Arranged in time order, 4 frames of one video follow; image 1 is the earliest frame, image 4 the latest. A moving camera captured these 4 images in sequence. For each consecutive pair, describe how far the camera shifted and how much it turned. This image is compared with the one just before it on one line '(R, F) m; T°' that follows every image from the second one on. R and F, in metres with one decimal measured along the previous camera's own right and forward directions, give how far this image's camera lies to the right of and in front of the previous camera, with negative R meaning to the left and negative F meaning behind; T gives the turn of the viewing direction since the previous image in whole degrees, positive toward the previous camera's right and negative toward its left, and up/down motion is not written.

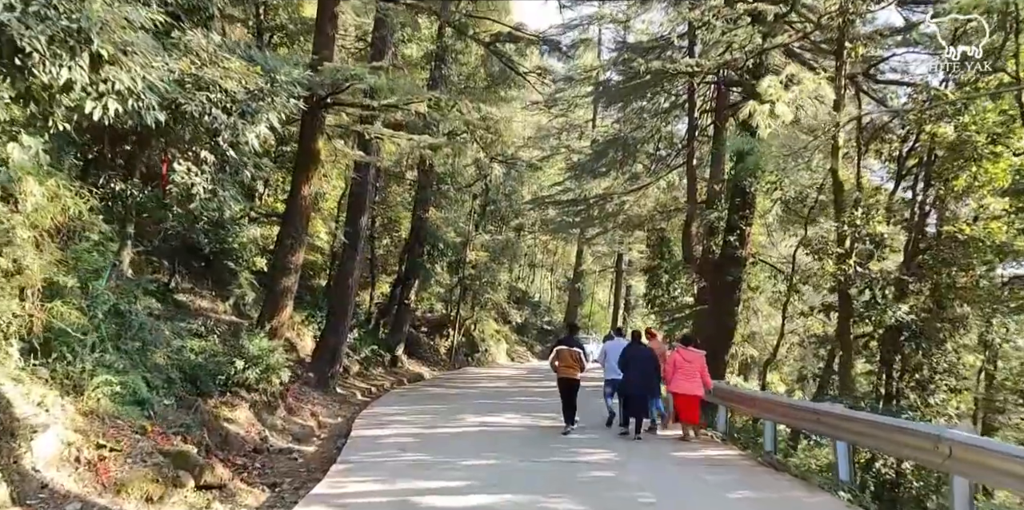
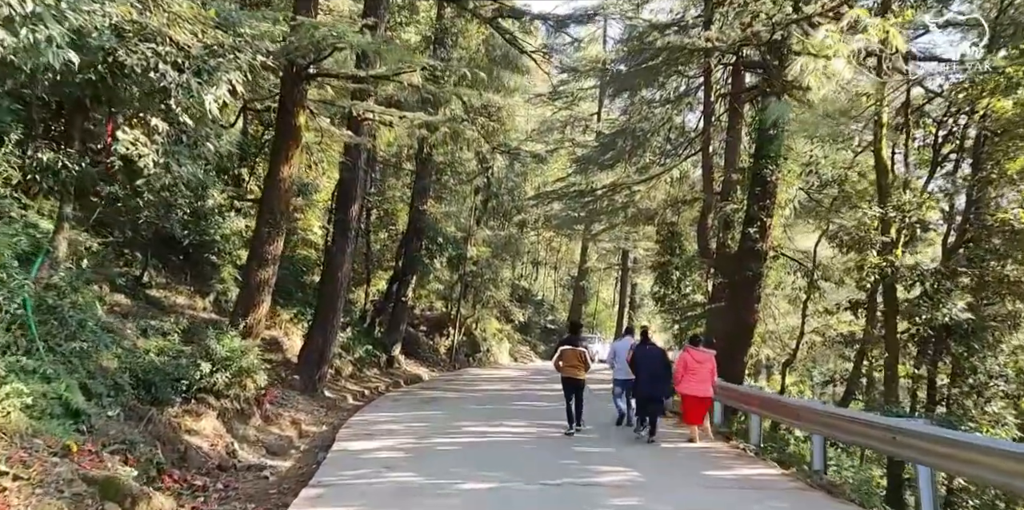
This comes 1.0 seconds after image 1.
(0.0, +1.5) m; 0°
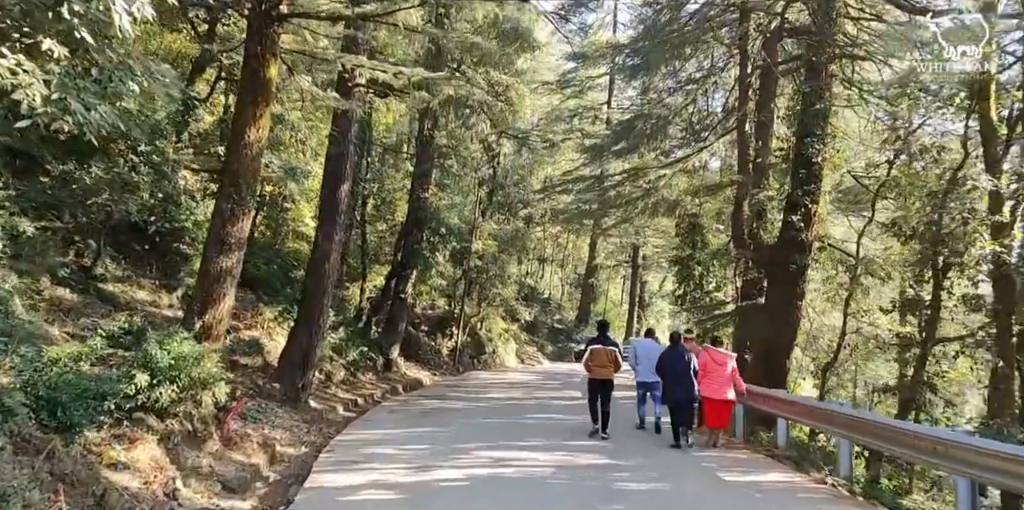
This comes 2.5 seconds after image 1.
(-0.2, +2.5) m; 0°
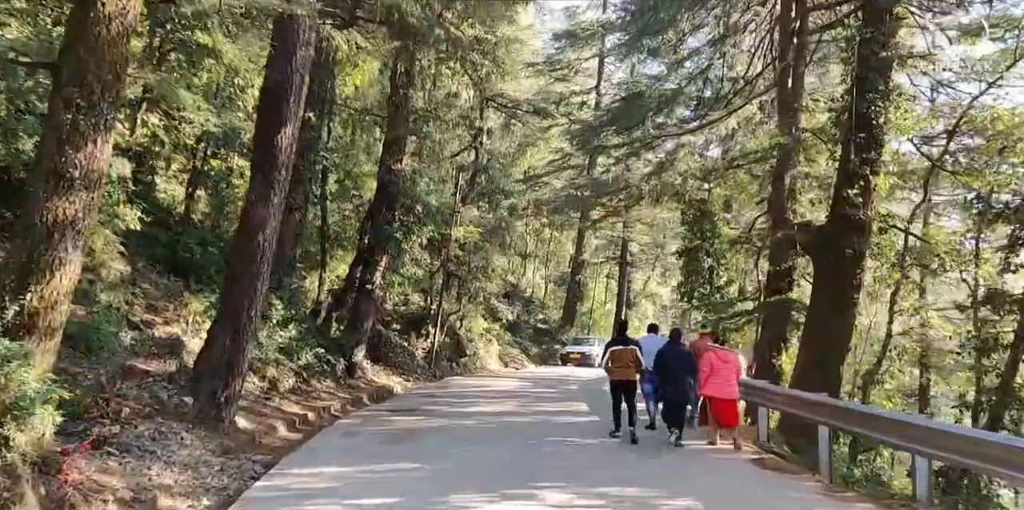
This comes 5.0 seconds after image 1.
(-0.2, +3.8) m; +1°
